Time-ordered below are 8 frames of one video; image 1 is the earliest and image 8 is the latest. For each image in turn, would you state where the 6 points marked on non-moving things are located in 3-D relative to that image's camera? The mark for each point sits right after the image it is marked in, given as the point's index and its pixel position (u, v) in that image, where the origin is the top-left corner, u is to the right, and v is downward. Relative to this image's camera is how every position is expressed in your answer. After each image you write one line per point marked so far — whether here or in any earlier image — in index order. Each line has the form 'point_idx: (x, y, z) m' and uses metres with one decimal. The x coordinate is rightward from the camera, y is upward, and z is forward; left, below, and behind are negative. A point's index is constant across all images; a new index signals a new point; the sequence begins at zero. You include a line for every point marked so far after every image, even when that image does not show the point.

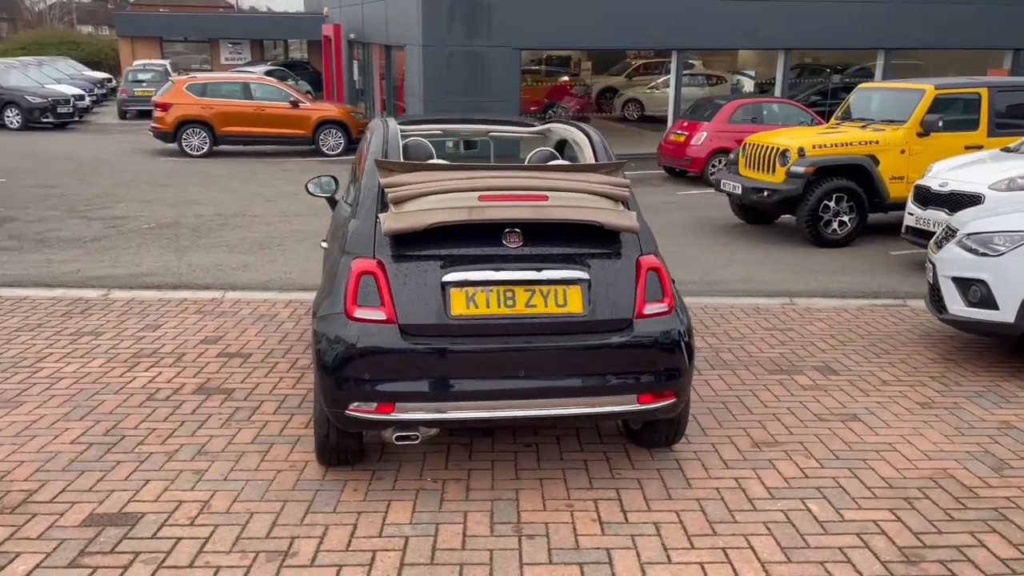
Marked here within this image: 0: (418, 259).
0: (-0.4, +0.1, +4.0) m
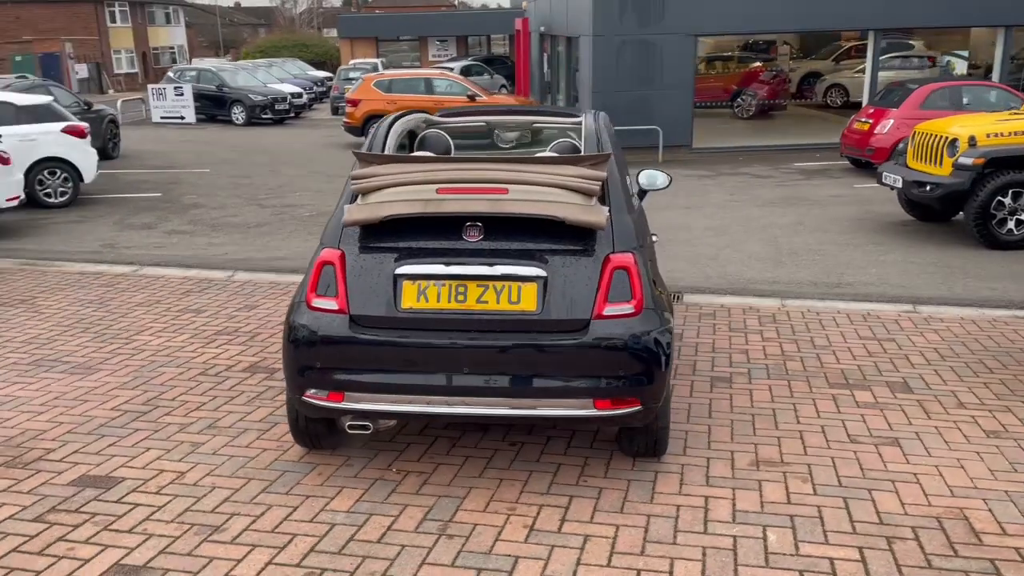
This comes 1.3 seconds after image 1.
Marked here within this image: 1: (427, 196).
0: (-0.6, +0.2, +4.1) m
1: (-0.4, +0.4, +4.0) m
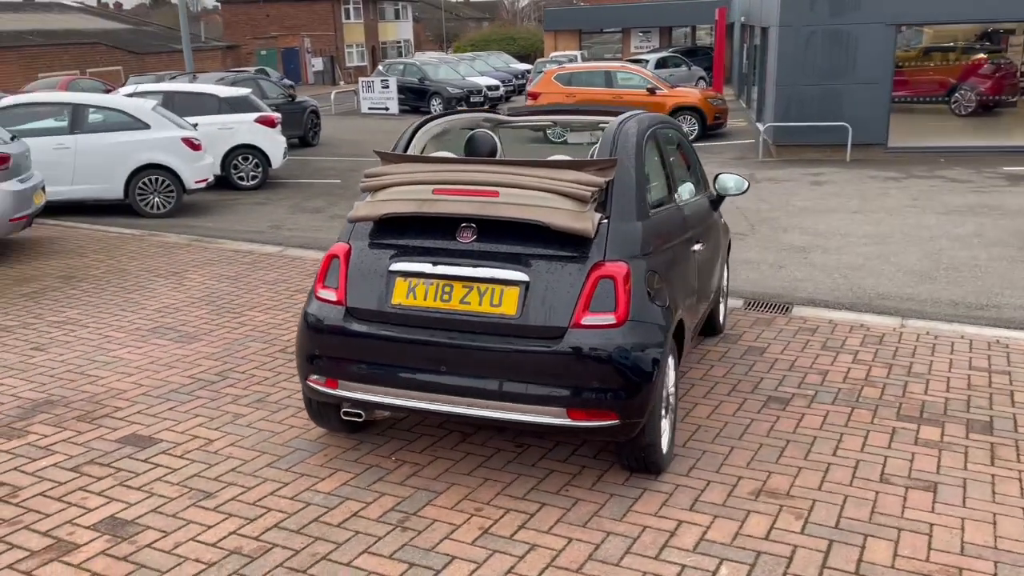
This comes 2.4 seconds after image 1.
0: (-0.6, +0.2, +4.2) m
1: (-0.4, +0.4, +4.1) m
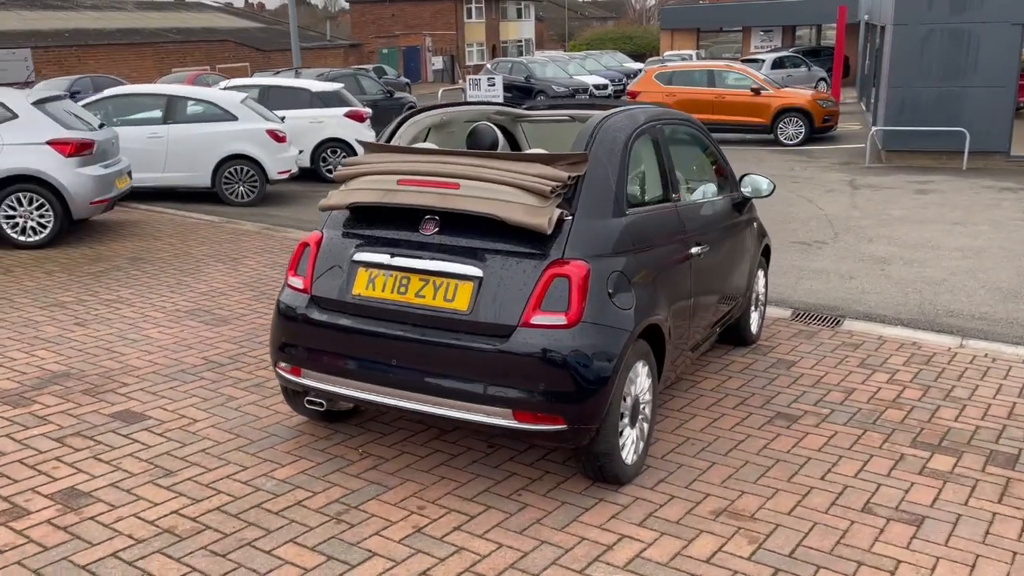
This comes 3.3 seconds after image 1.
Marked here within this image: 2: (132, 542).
0: (-0.8, +0.2, +4.2) m
1: (-0.6, +0.5, +4.0) m
2: (-1.5, -1.0, +3.5) m
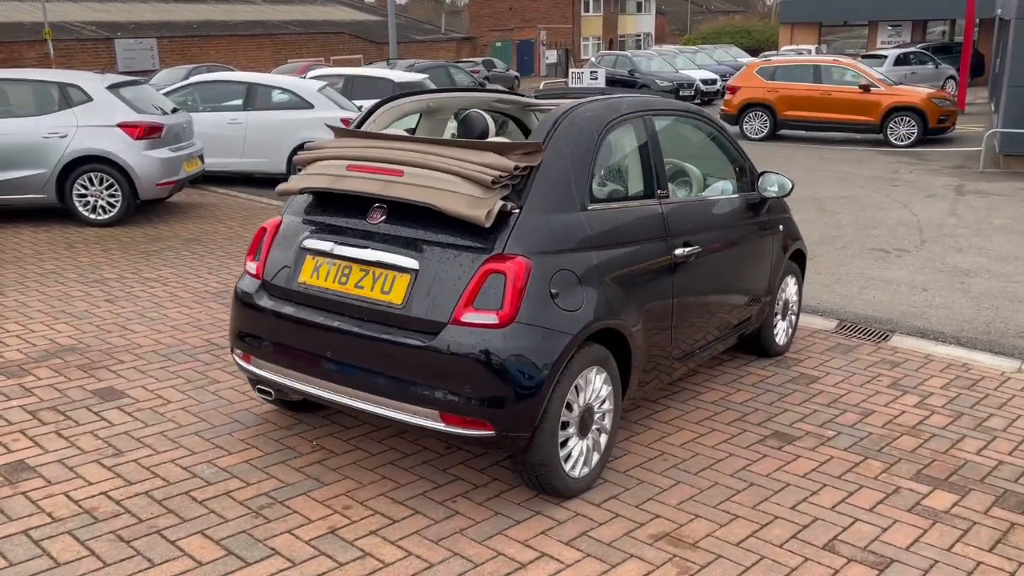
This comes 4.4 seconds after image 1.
0: (-1.0, +0.3, +4.1) m
1: (-0.8, +0.5, +3.9) m
2: (-1.8, -0.9, +3.5) m
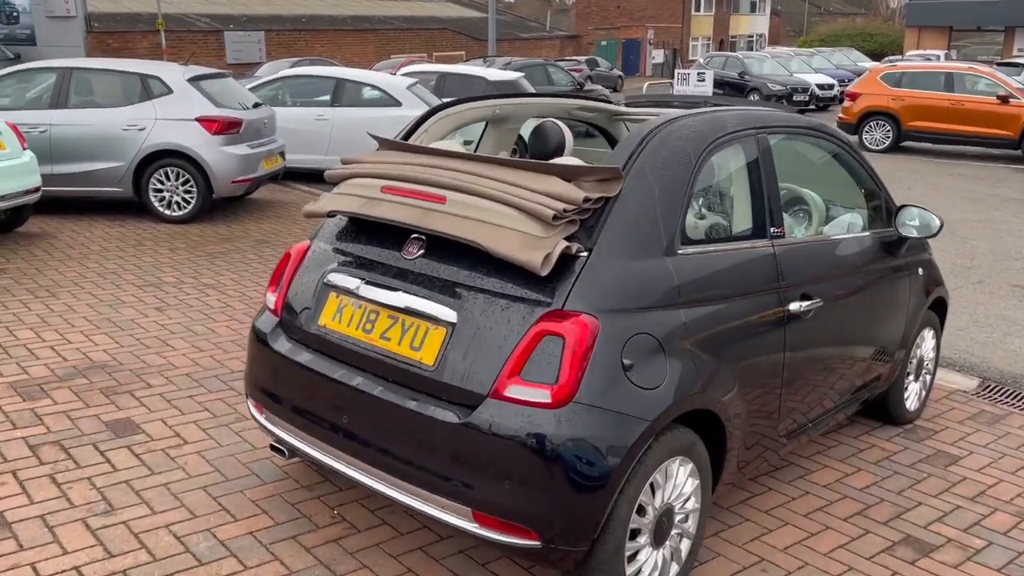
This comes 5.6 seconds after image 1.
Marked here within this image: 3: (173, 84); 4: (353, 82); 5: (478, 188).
0: (-0.7, +0.1, +3.4) m
1: (-0.5, +0.3, +3.2) m
2: (-1.7, -1.0, +2.9) m
3: (-3.7, +2.2, +9.6) m
4: (-2.2, +2.9, +12.3) m
5: (-0.1, +0.3, +3.0) m
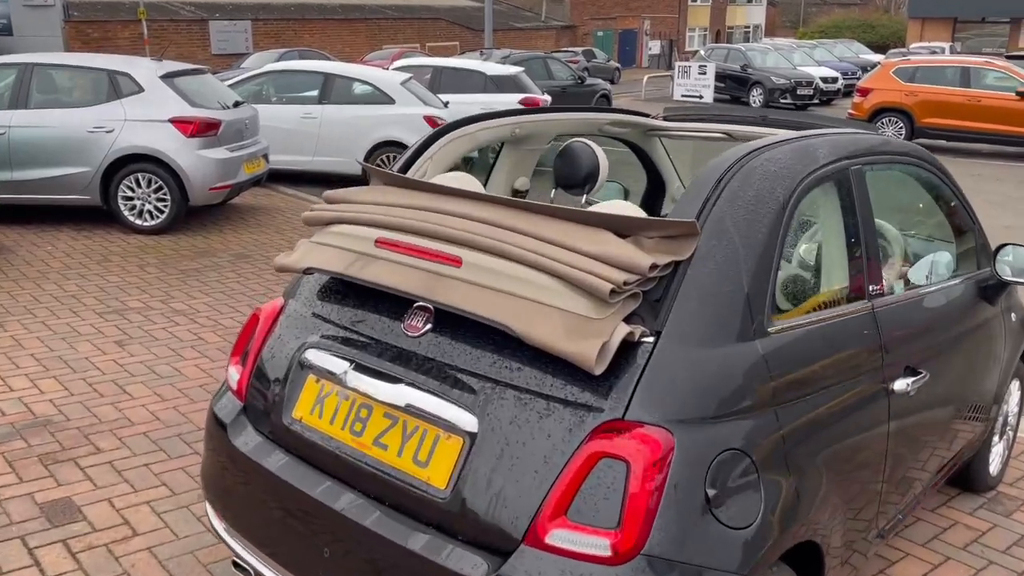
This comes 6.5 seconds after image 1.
0: (-0.6, -0.1, +2.6) m
1: (-0.4, +0.1, +2.4) m
2: (-1.6, -1.3, +2.1) m
3: (-3.7, +2.1, +8.8) m
4: (-2.2, +2.8, +11.5) m
5: (0.0, +0.1, +2.2) m
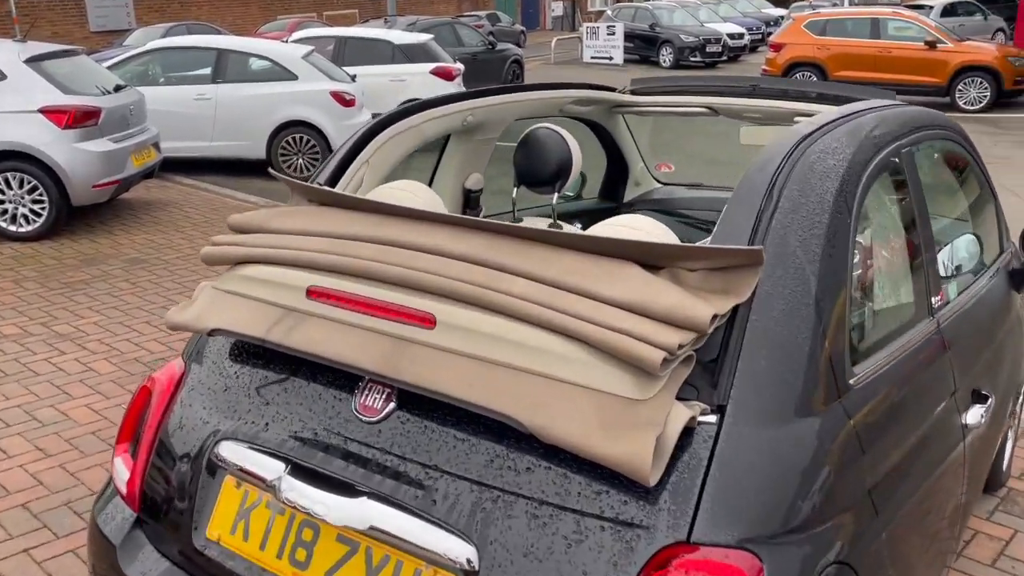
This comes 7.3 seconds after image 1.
0: (-0.7, -0.2, +1.9) m
1: (-0.4, 0.0, +1.8) m
2: (-1.5, -1.5, +1.4) m
3: (-4.4, +1.9, +7.7) m
4: (-3.3, +2.8, +10.5) m
5: (0.0, 0.0, +1.6) m
